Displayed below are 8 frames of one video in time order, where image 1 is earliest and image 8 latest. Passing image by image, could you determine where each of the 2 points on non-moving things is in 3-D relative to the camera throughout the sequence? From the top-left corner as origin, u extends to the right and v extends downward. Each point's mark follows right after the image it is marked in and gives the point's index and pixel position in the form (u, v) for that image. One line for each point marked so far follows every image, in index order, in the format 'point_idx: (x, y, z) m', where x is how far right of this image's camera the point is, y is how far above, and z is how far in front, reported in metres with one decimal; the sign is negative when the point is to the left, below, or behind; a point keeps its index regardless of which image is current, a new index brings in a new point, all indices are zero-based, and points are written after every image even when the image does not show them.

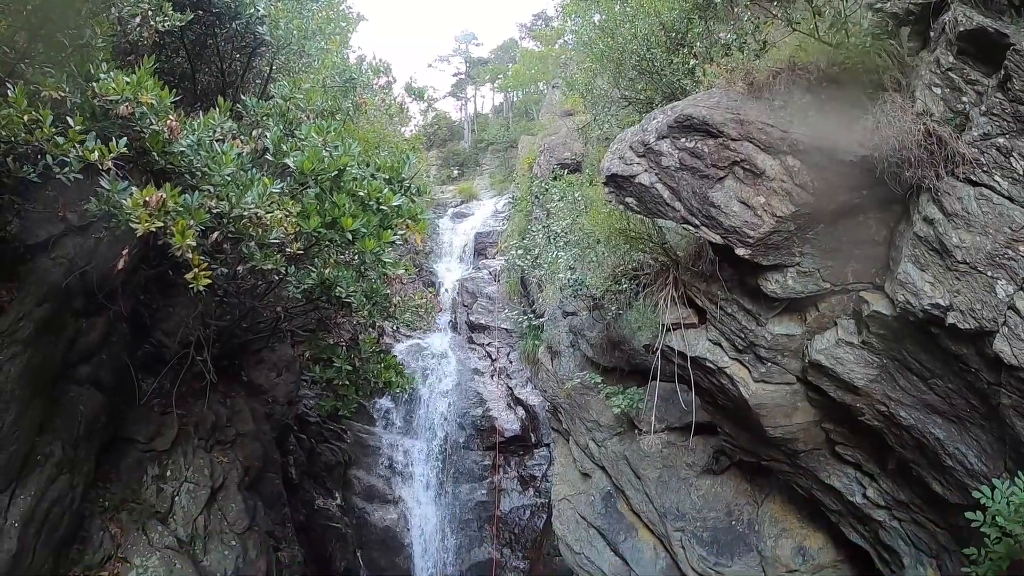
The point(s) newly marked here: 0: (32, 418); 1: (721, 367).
0: (-2.0, -0.5, +5.5) m
1: (+1.0, -0.4, +6.4) m
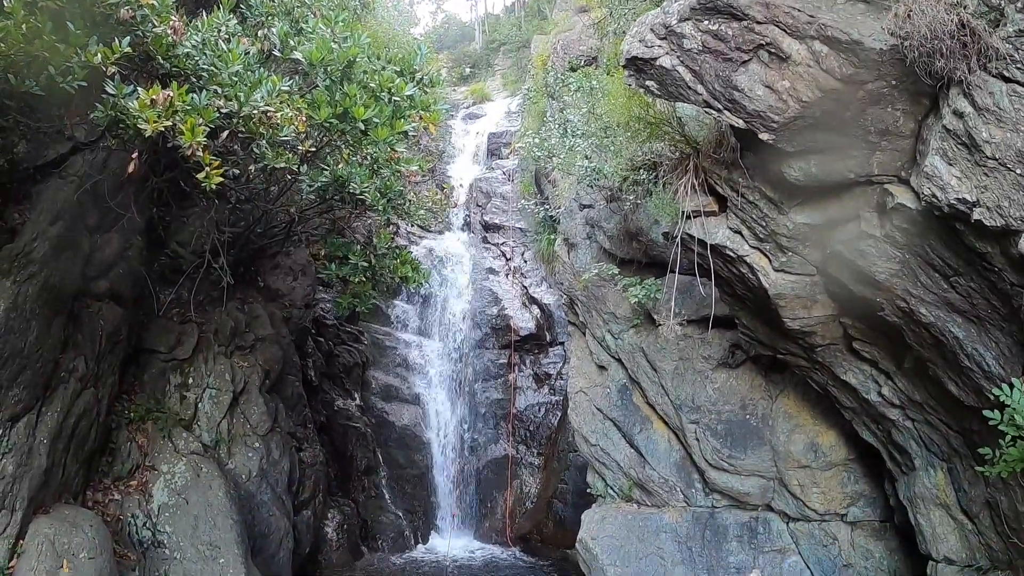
0: (-1.9, -0.2, +5.6) m
1: (+1.1, +0.2, +6.4) m
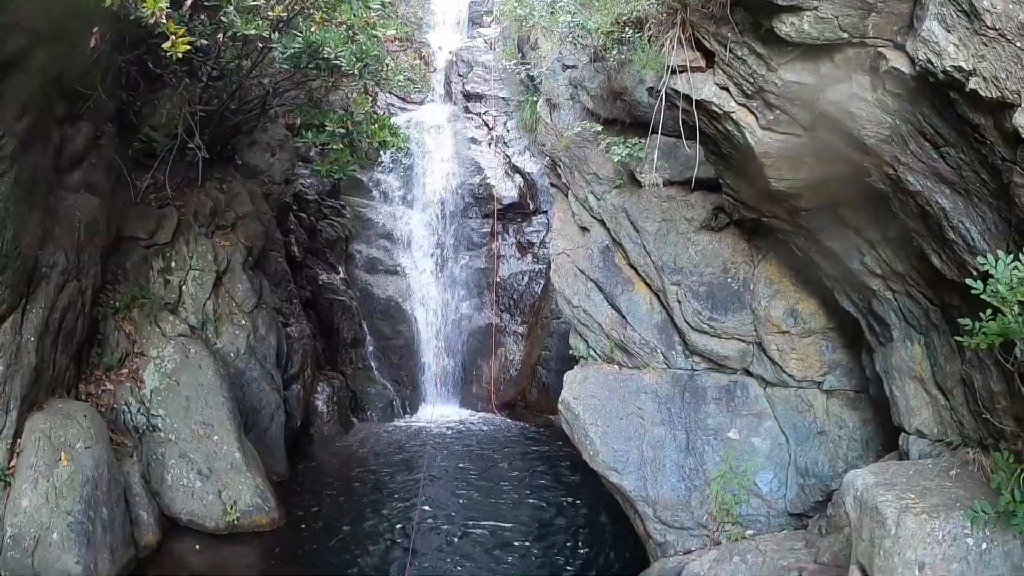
0: (-2.0, +0.2, +5.5) m
1: (+1.0, +0.8, +6.2) m
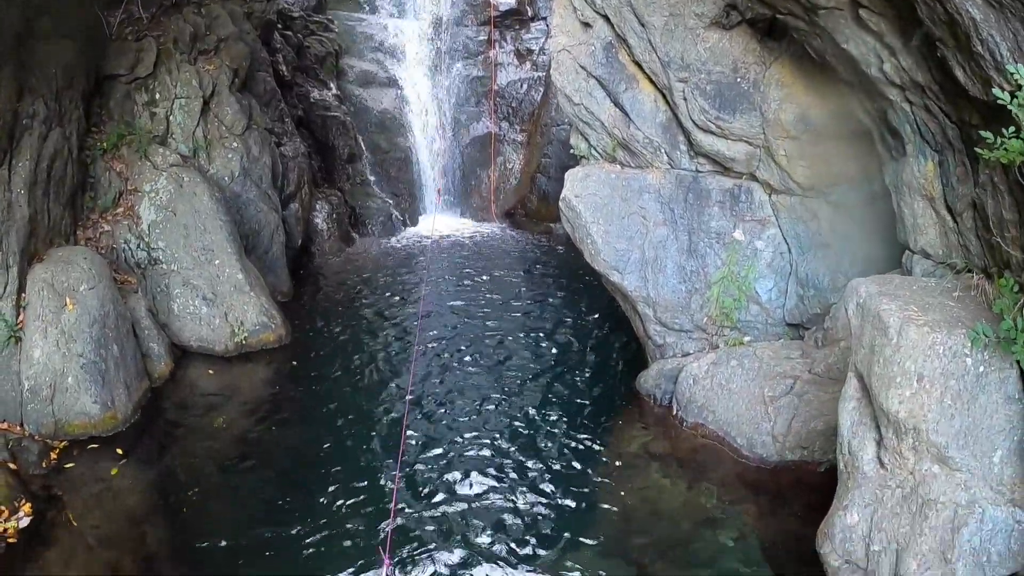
0: (-2.0, +0.8, +5.2) m
1: (+1.0, +1.6, +5.7) m
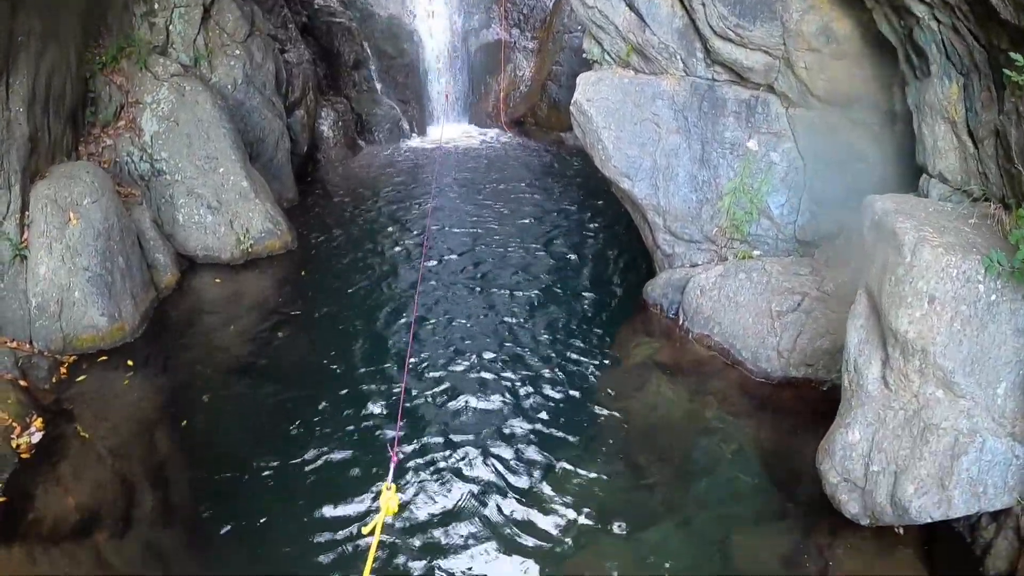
0: (-2.0, +1.1, +5.0) m
1: (+1.1, +1.9, +5.4) m
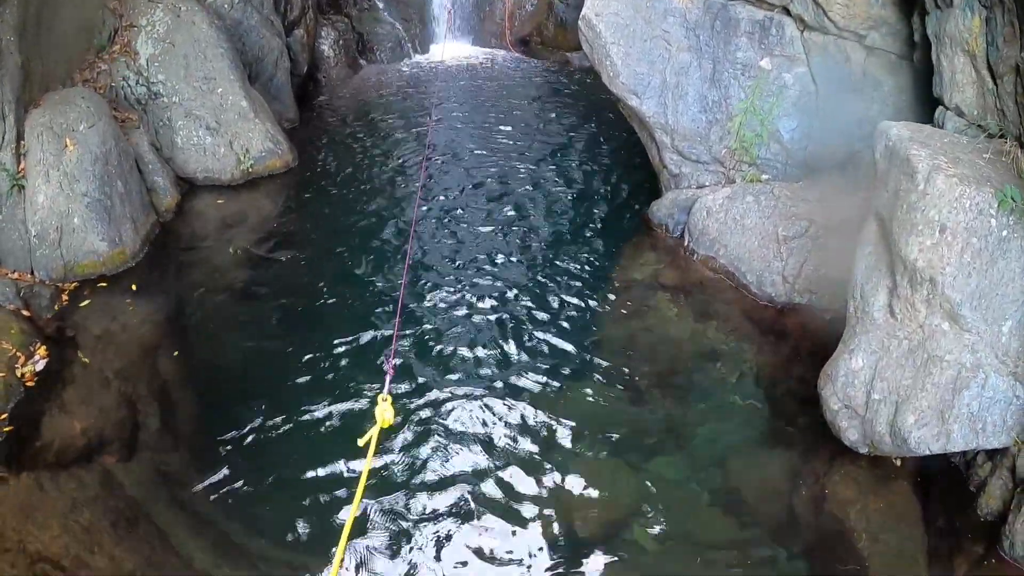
0: (-1.9, +1.3, +4.8) m
1: (+1.1, +2.2, +5.0) m
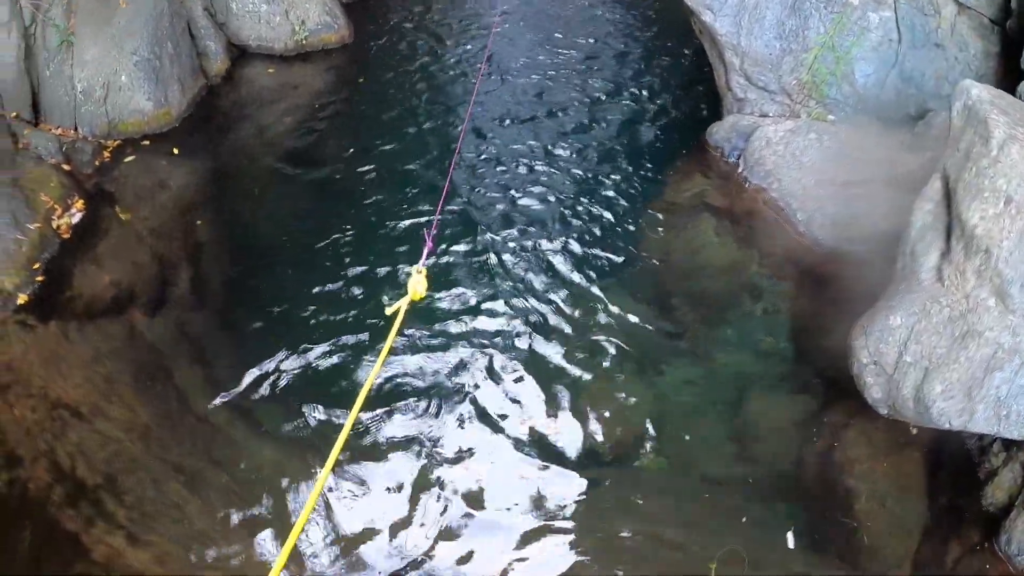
0: (-1.7, +1.8, +4.7) m
1: (+1.4, +2.2, +4.5) m
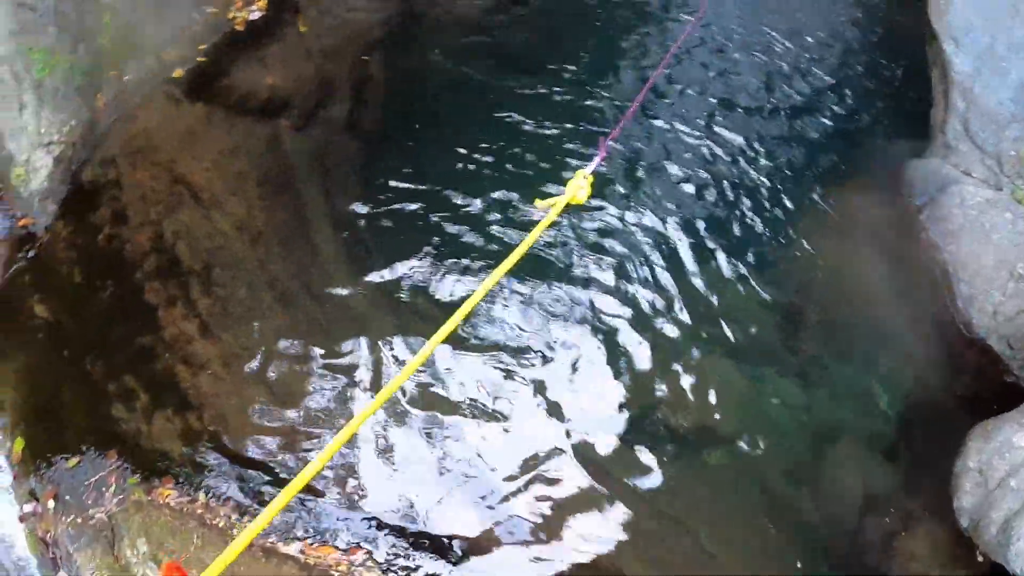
0: (-0.4, +2.4, +4.5) m
1: (+2.6, +1.6, +4.0) m
